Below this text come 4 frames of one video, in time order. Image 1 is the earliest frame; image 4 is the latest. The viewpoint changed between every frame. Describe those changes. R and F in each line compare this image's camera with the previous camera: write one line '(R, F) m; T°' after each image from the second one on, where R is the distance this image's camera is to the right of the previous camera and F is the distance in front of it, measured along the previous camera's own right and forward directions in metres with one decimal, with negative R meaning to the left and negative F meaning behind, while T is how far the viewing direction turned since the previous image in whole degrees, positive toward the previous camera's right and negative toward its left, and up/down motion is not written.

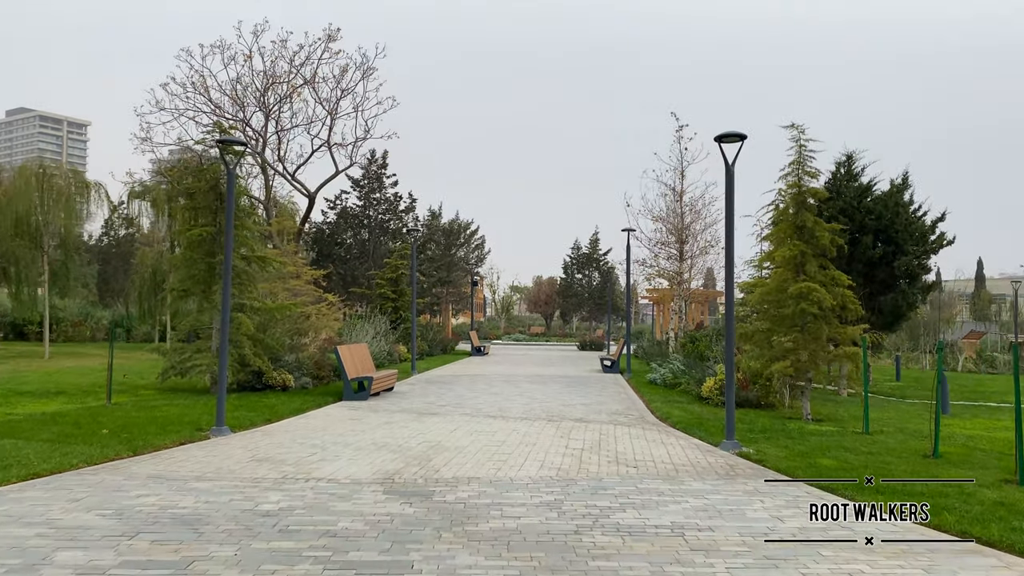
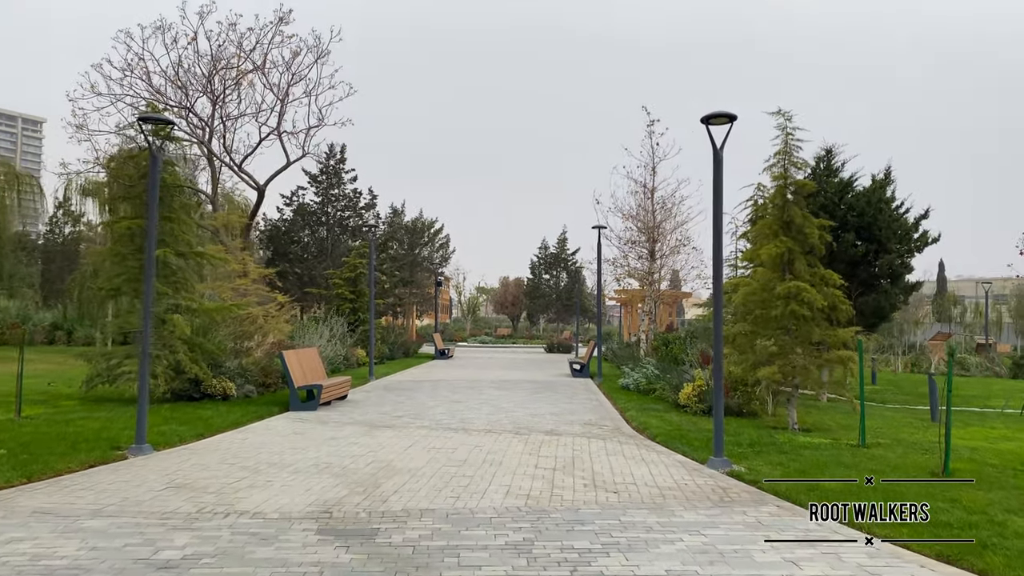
(0.0, +1.1) m; +3°
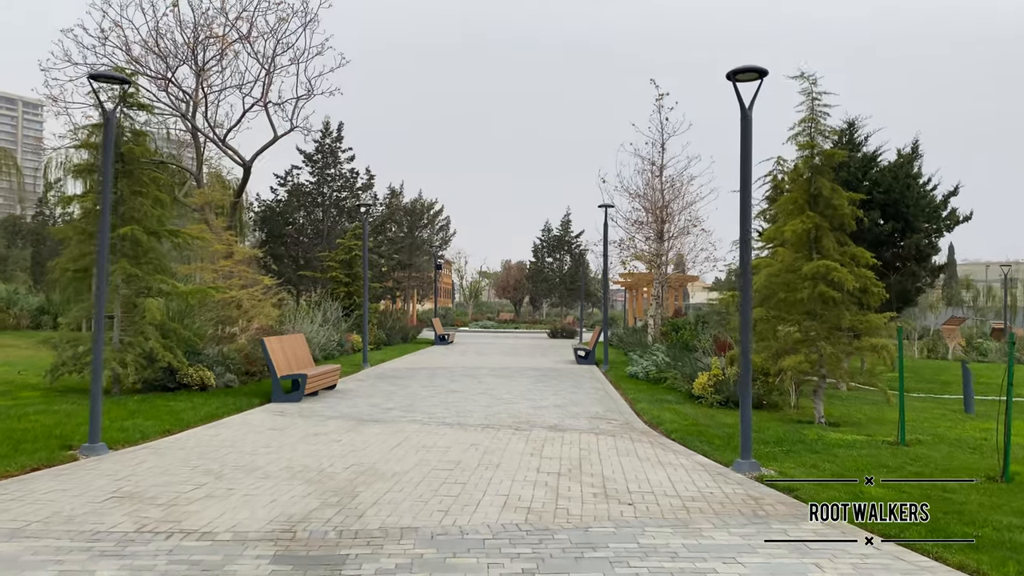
(0.0, +1.0) m; 0°
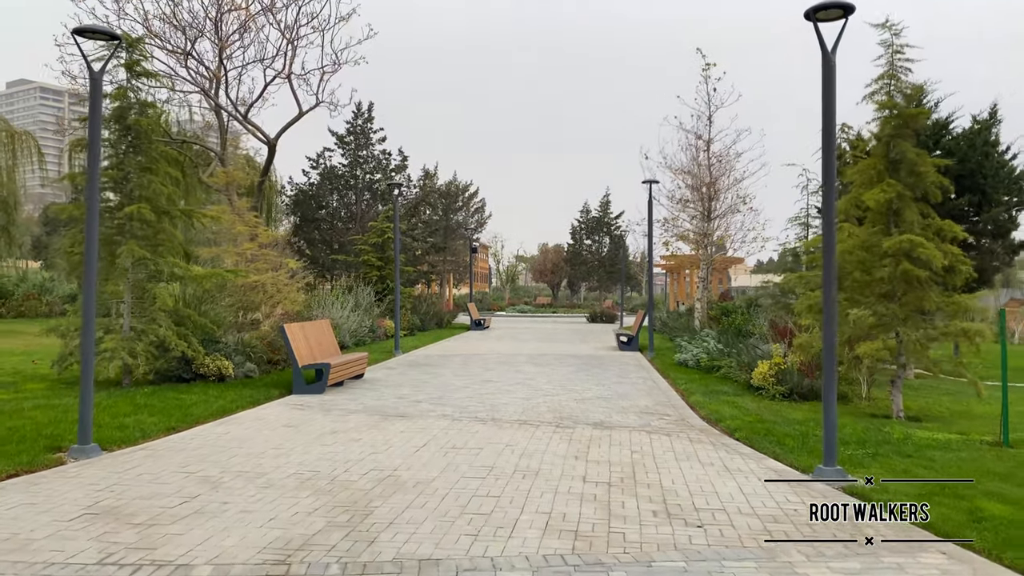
(0.0, +1.0) m; -3°
